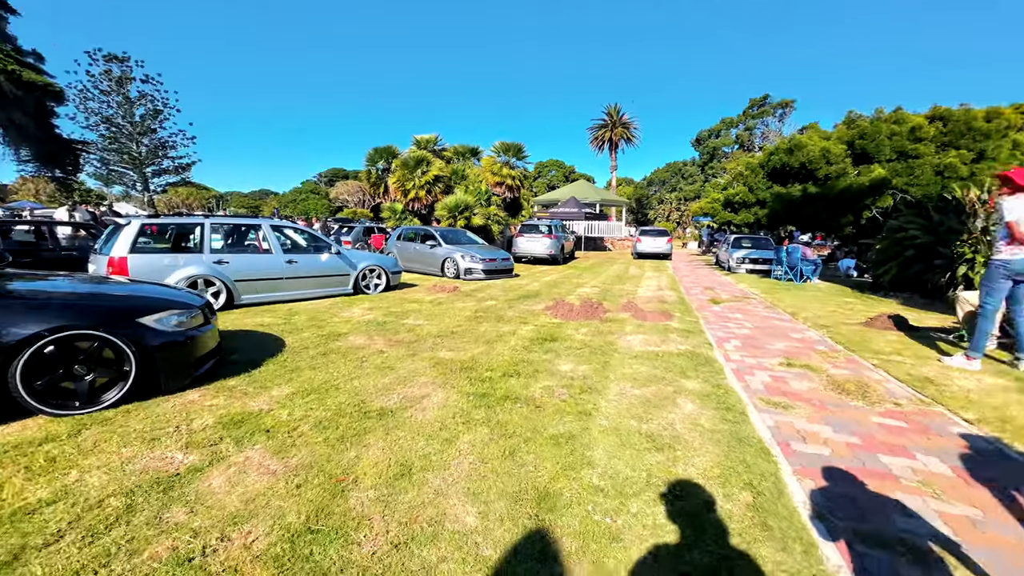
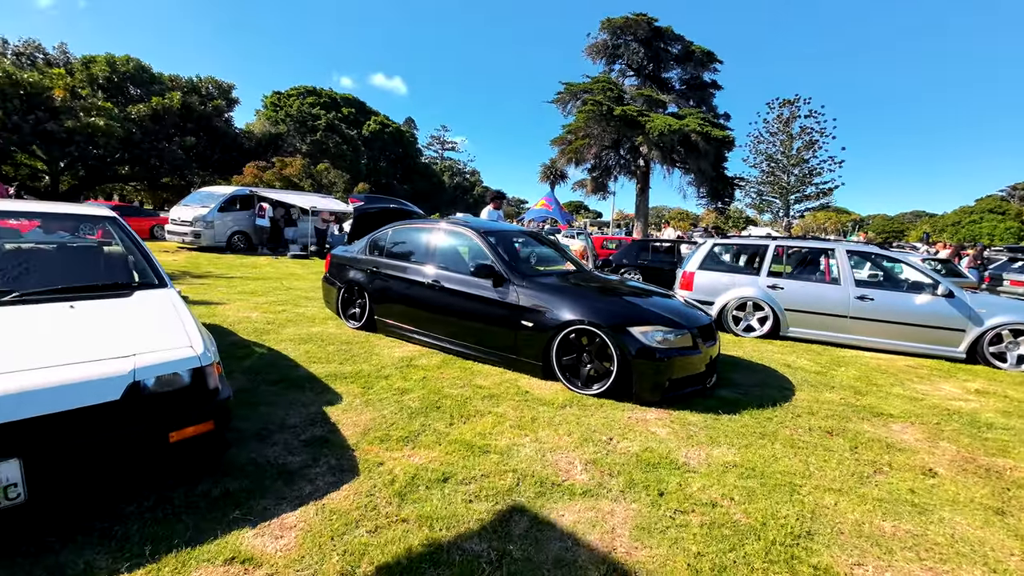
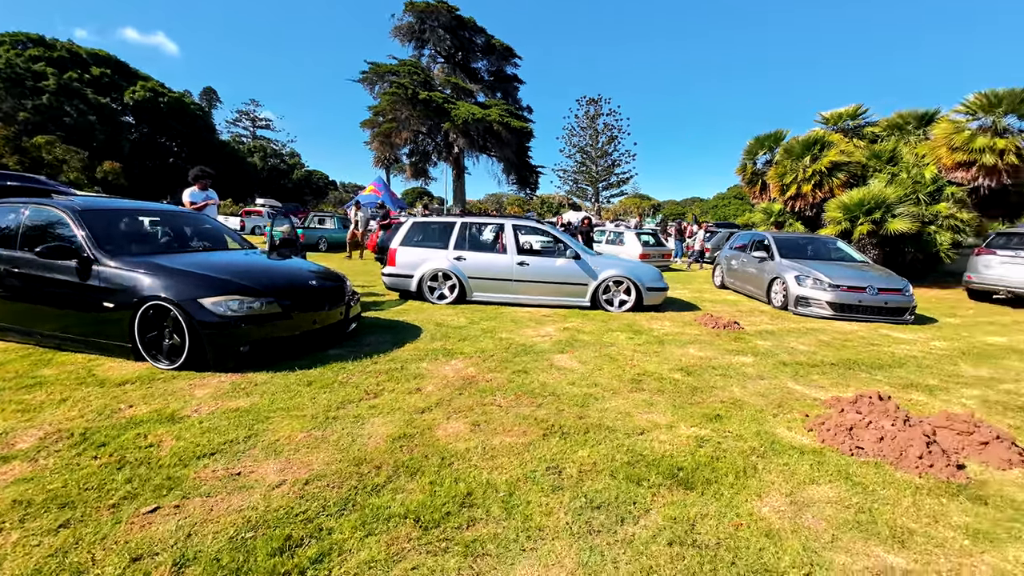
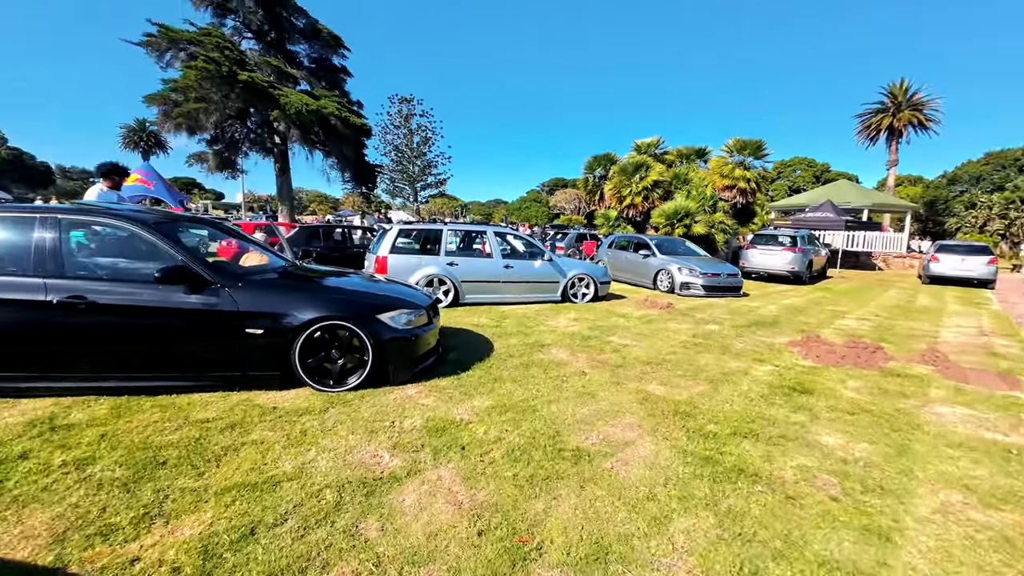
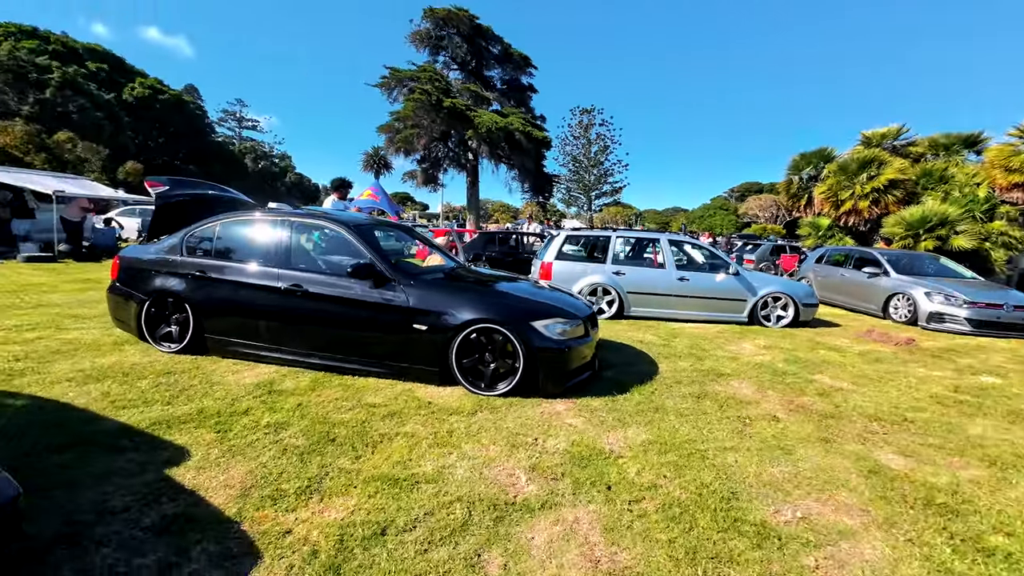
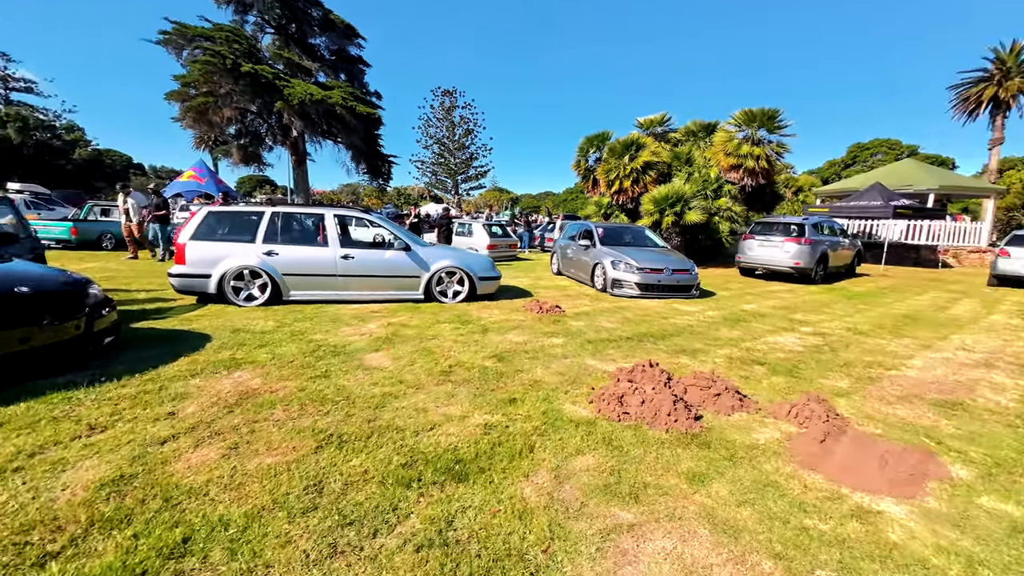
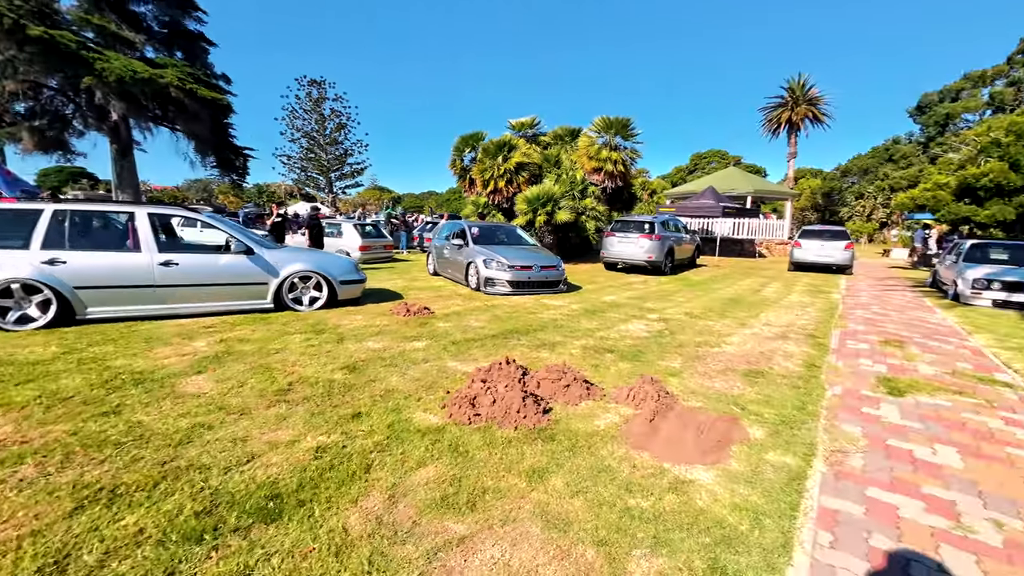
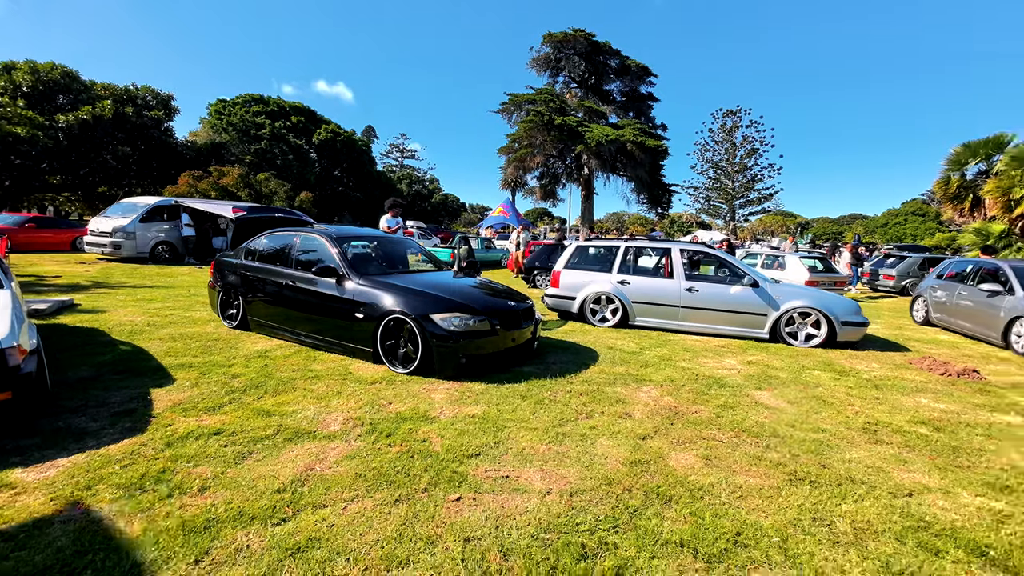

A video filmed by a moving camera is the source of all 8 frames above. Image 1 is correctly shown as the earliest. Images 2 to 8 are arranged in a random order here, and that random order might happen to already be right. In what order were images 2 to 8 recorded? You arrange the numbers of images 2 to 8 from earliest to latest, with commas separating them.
4, 5, 2, 8, 3, 6, 7
